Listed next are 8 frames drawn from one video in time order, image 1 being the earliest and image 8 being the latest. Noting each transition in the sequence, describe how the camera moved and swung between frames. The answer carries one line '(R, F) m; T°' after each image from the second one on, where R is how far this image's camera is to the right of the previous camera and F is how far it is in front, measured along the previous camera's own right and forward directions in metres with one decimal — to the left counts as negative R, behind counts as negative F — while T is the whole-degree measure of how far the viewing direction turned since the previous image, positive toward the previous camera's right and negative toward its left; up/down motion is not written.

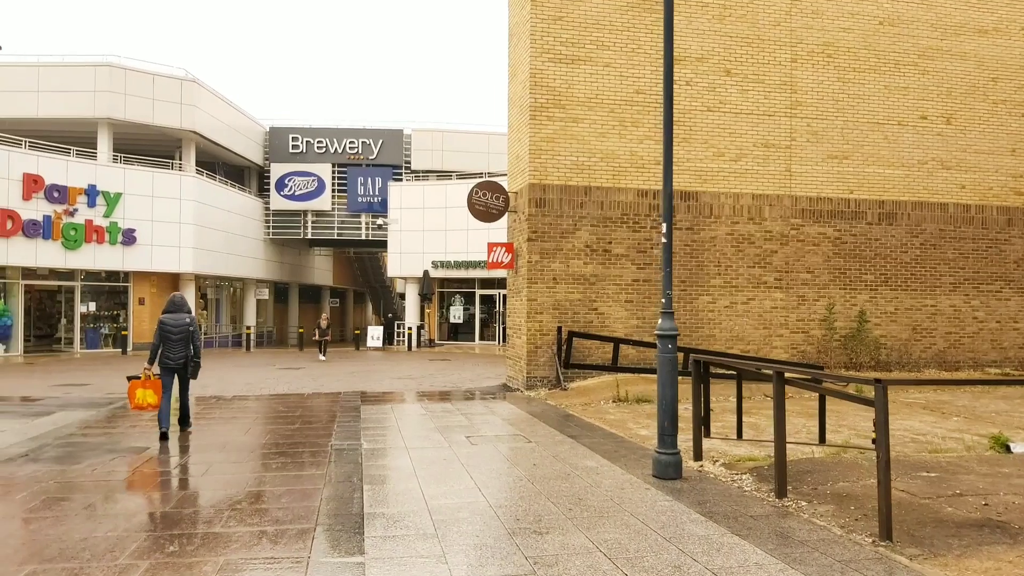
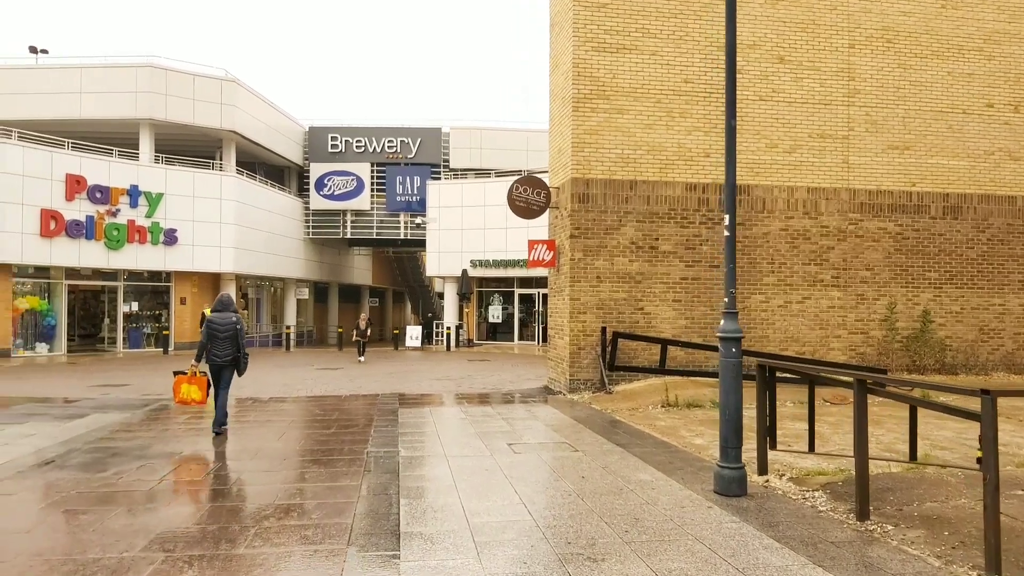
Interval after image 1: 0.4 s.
(-0.1, +0.5) m; -3°
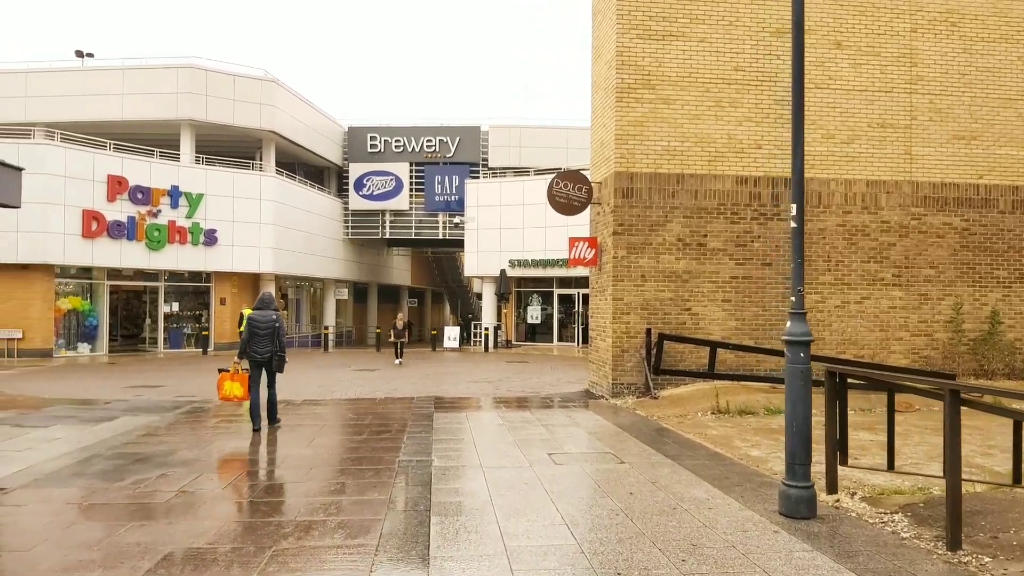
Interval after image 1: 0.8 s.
(0.0, +0.5) m; -3°
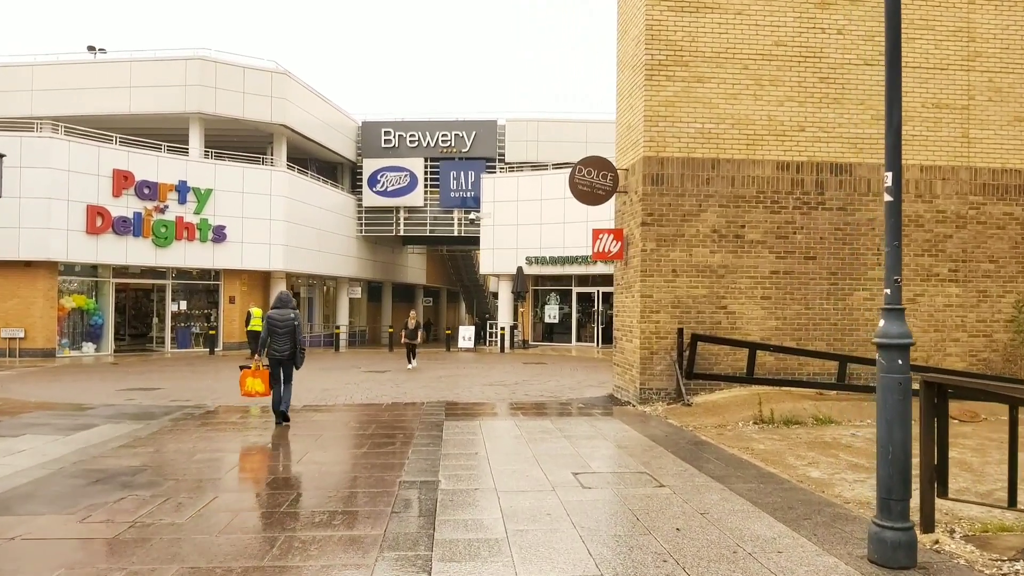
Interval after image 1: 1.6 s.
(0.0, +1.0) m; -1°
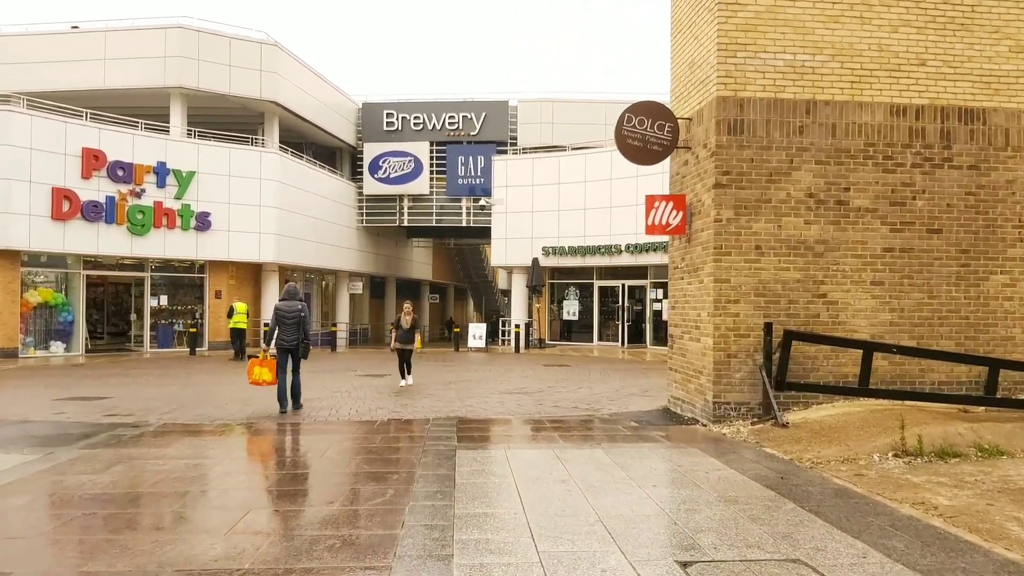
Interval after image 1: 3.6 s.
(-0.3, +2.5) m; 0°
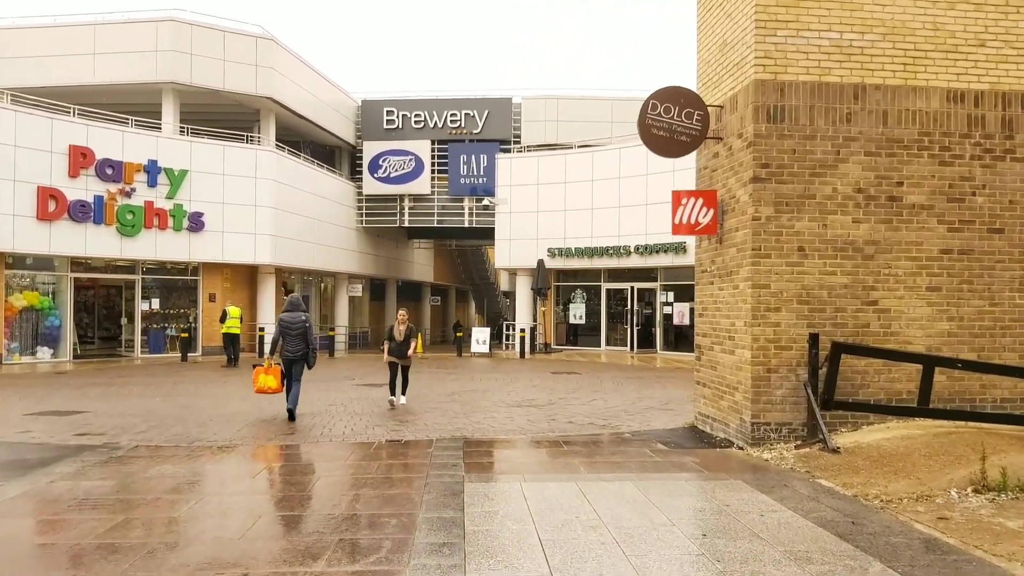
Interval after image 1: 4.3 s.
(-0.1, +0.9) m; 0°
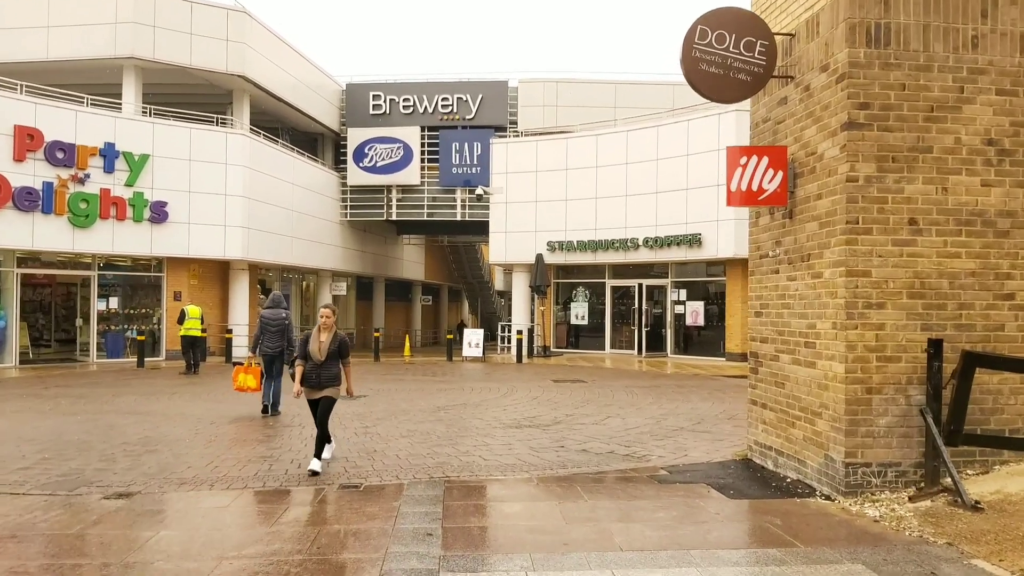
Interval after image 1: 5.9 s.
(0.0, +2.0) m; 0°
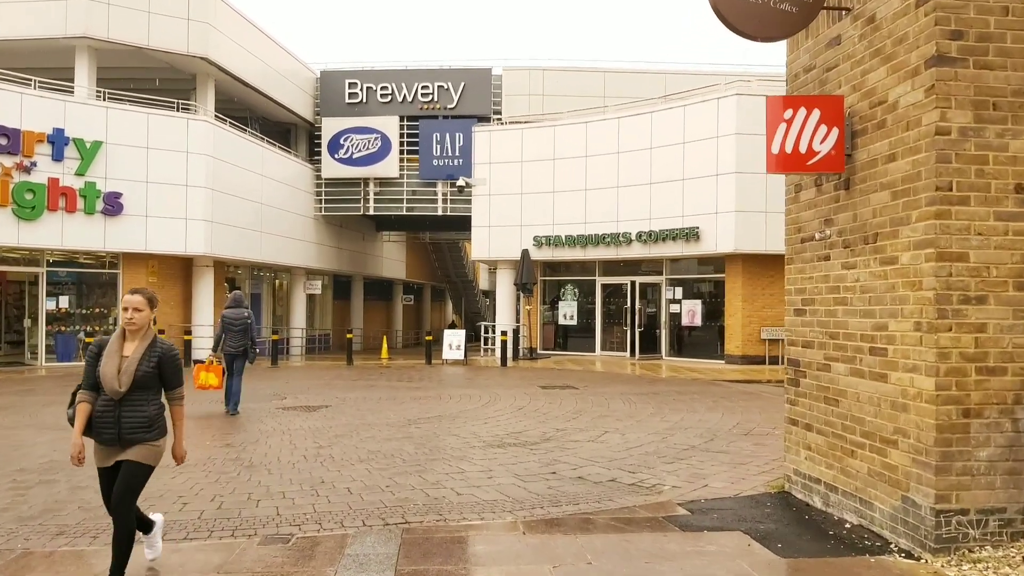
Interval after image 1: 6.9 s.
(0.0, +1.3) m; +1°
